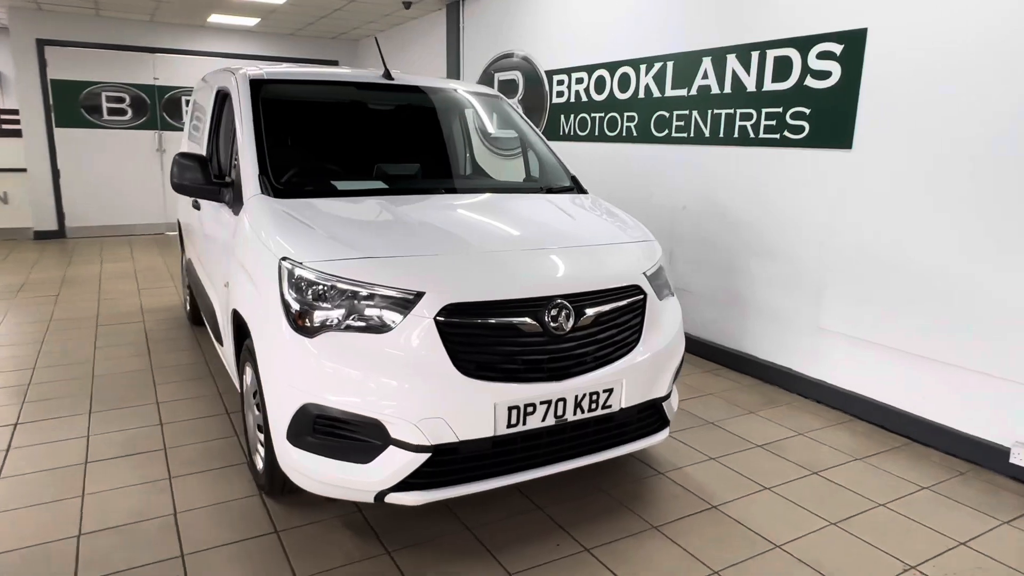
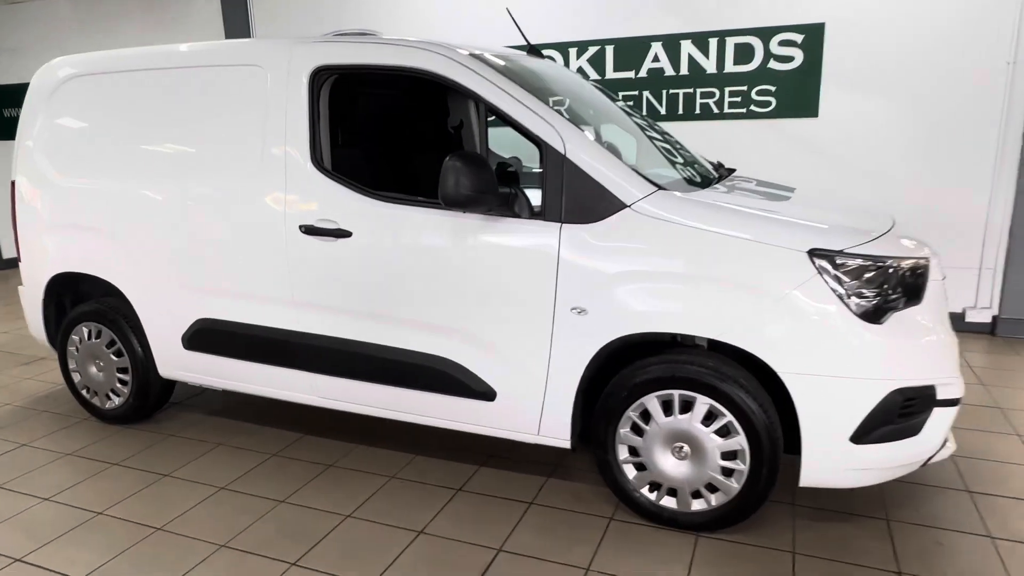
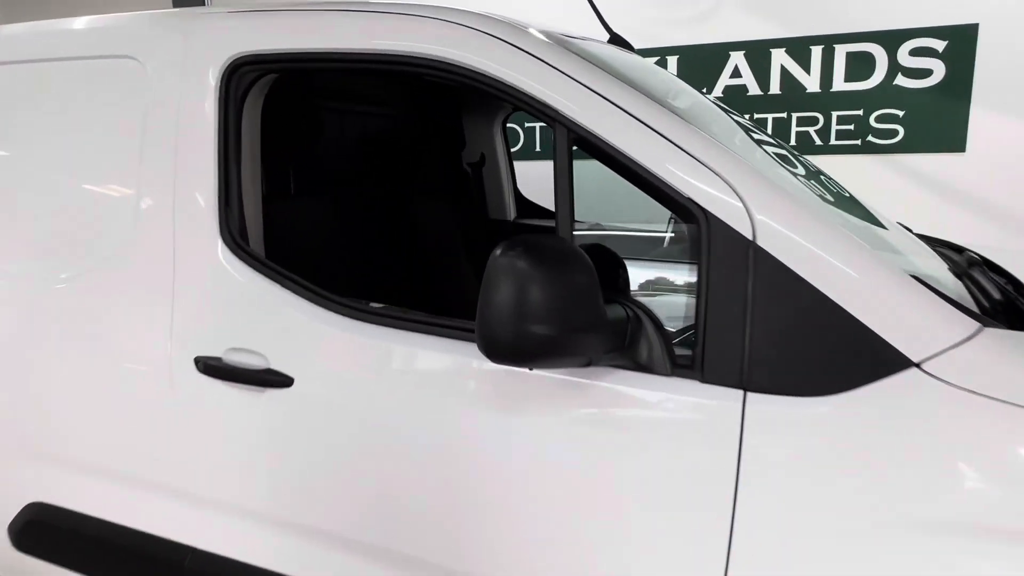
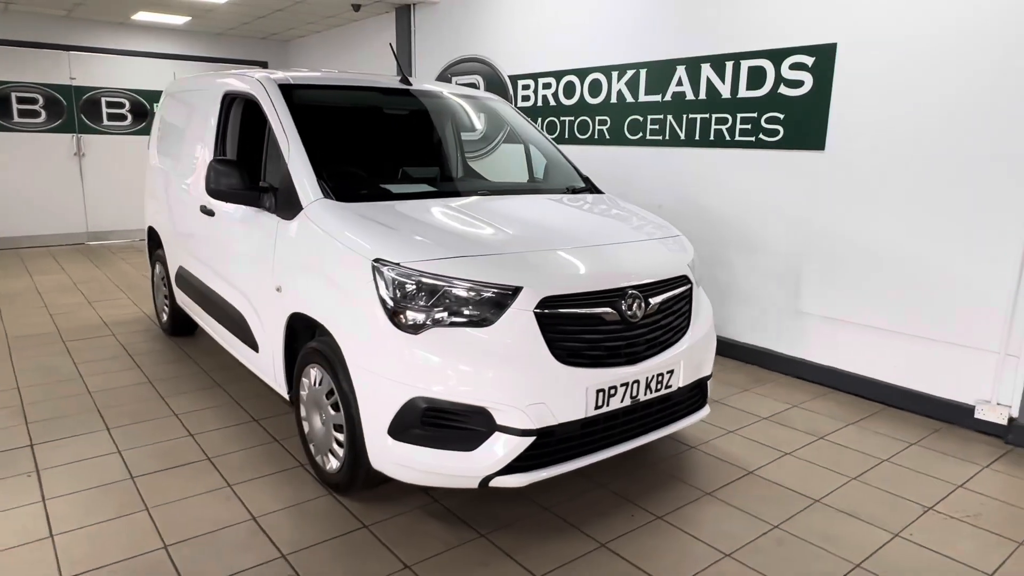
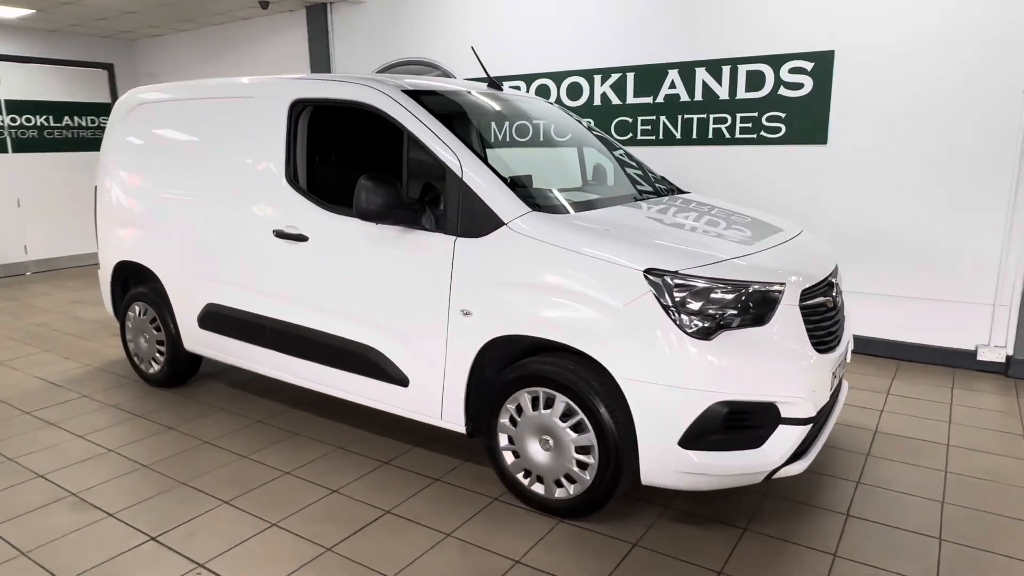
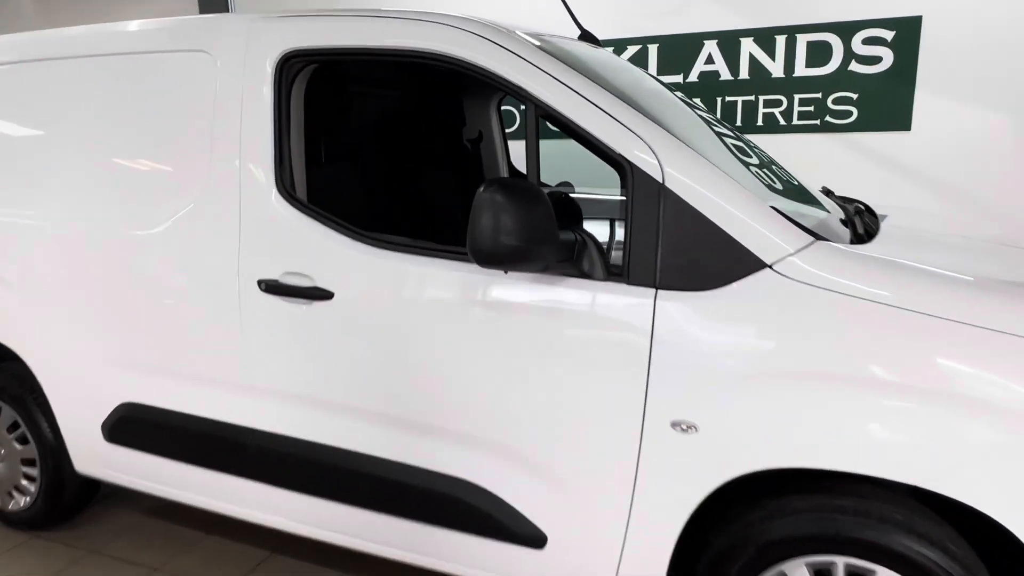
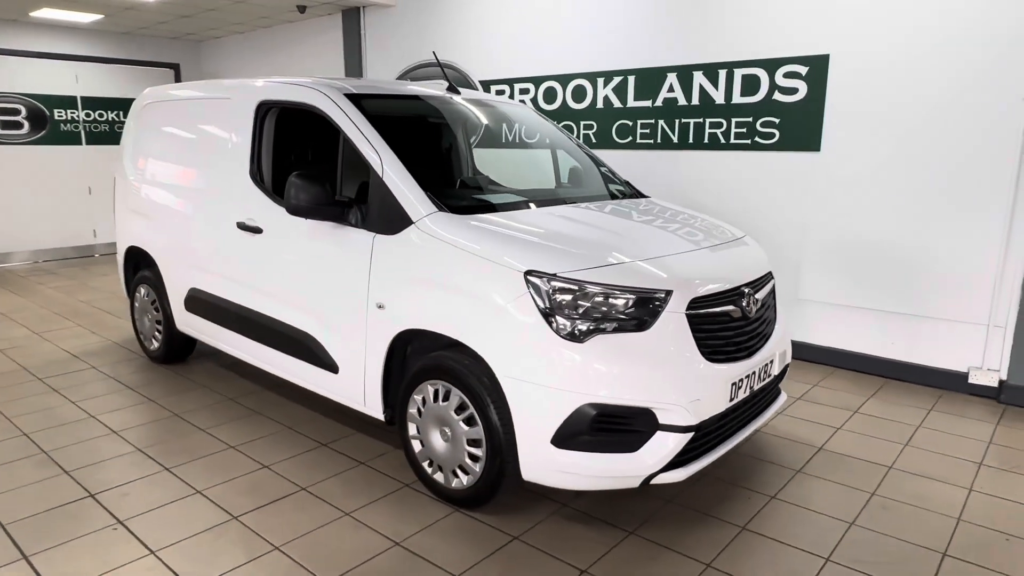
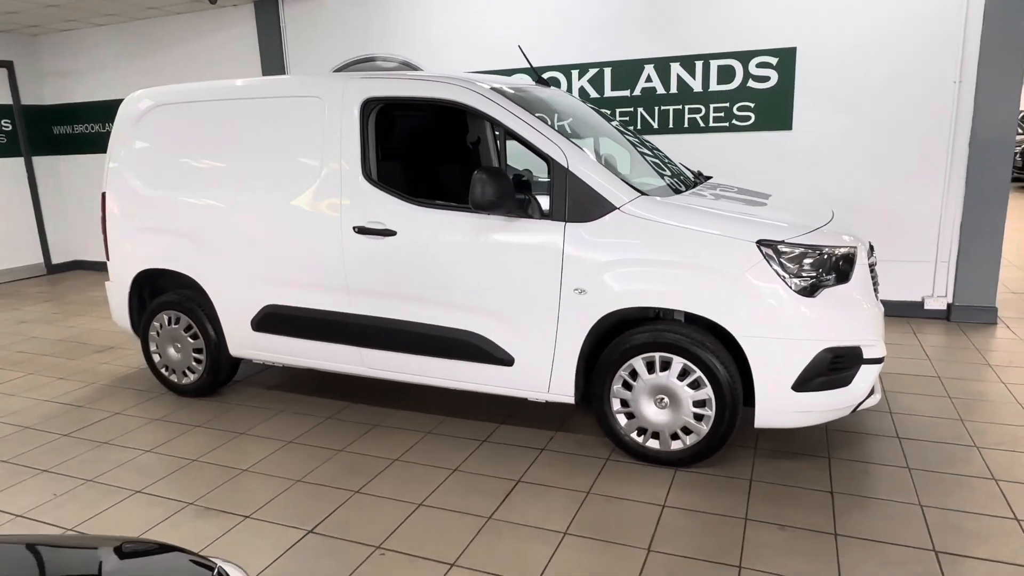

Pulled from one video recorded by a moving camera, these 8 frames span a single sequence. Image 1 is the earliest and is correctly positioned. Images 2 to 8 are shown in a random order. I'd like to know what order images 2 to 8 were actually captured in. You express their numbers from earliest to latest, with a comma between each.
4, 7, 5, 8, 2, 6, 3
